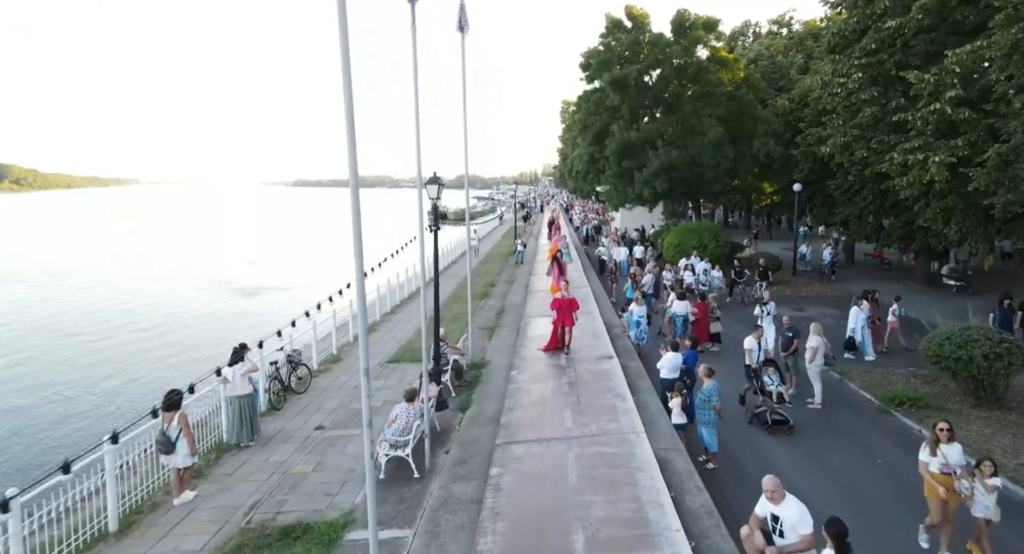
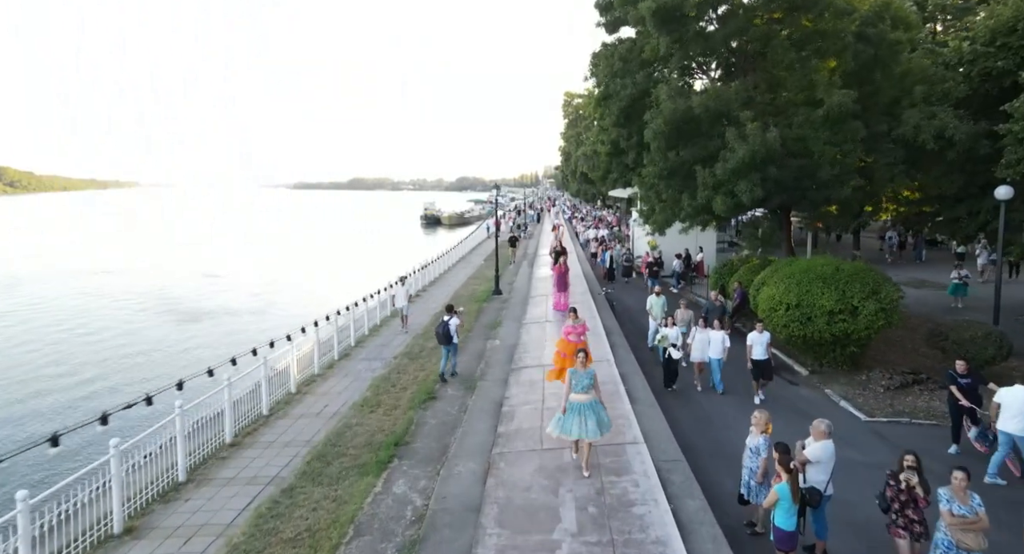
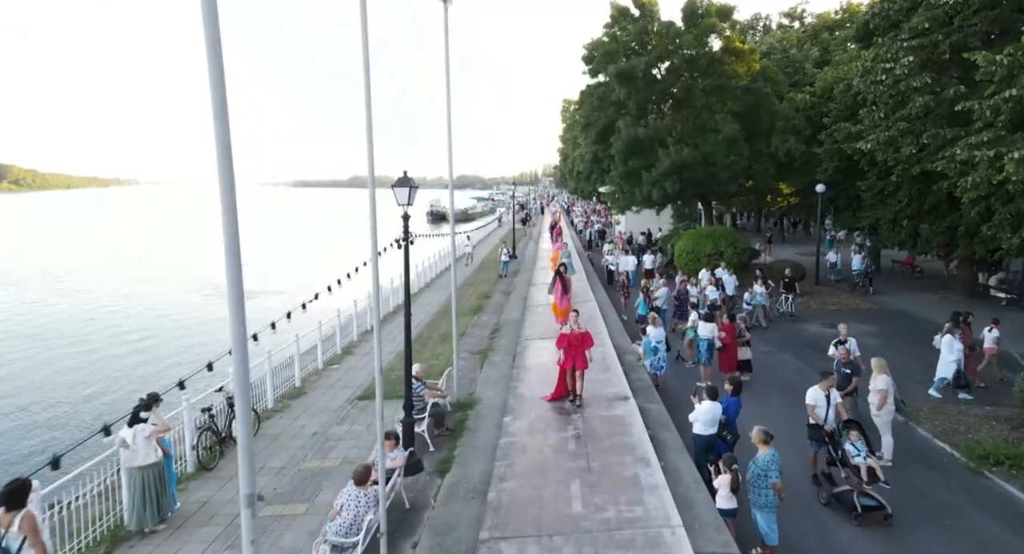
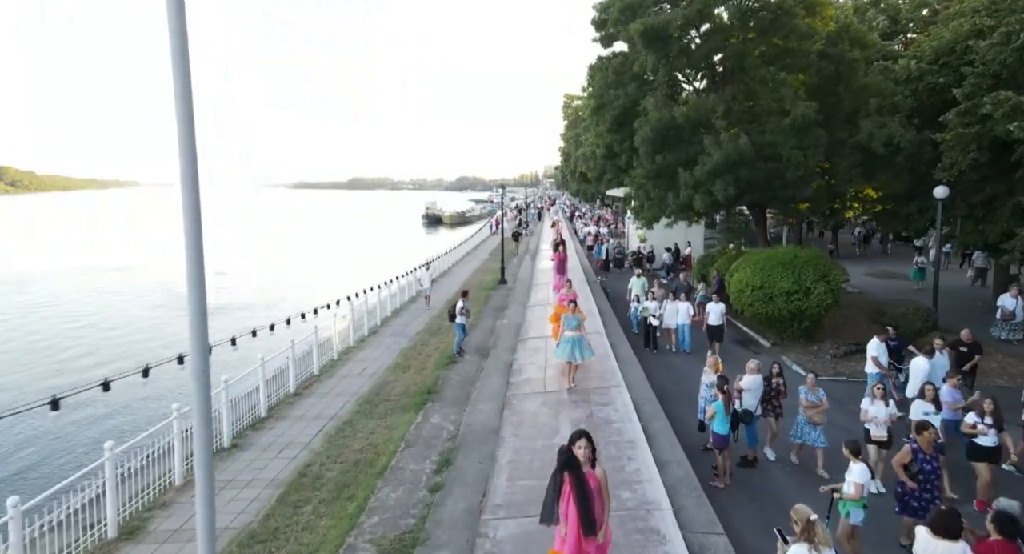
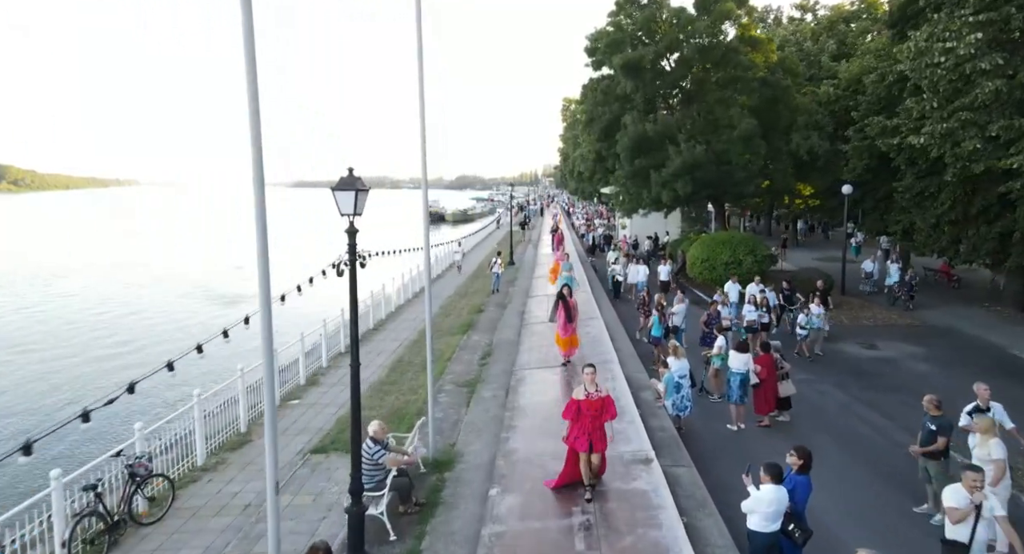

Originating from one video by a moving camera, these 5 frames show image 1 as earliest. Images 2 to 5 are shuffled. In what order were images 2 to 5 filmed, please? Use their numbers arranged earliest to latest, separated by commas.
3, 5, 4, 2
